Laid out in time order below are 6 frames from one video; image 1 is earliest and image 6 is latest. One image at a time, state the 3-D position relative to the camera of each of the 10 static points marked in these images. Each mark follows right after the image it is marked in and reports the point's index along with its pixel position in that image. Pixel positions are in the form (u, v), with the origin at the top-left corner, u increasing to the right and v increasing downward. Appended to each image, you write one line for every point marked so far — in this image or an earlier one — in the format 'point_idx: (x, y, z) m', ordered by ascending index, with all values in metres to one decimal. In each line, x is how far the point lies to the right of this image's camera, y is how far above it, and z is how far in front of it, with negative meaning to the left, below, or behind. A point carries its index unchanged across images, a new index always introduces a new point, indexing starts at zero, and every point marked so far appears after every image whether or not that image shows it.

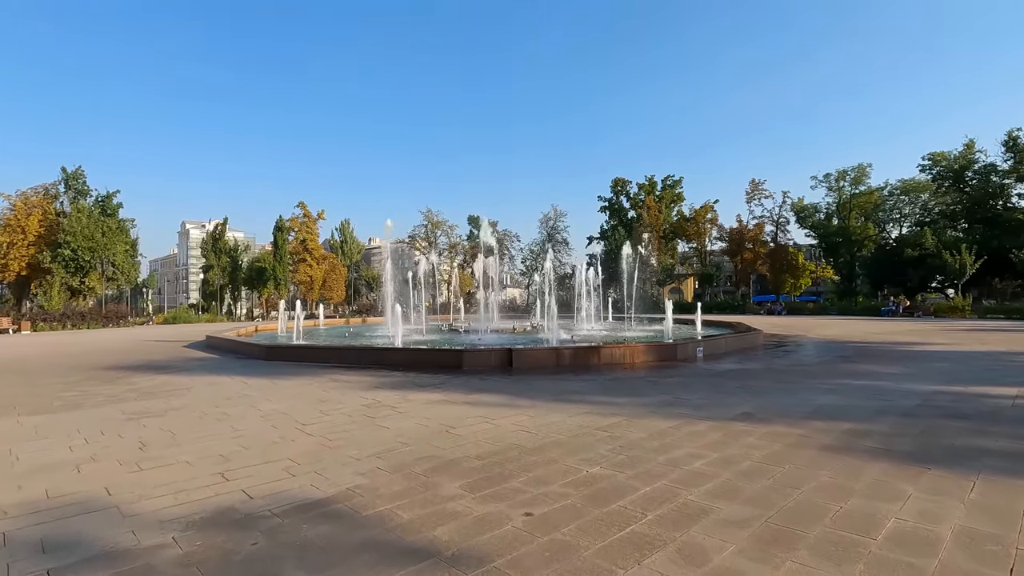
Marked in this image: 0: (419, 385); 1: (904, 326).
0: (-1.3, -1.4, +8.0) m
1: (+14.3, -1.4, +19.9) m
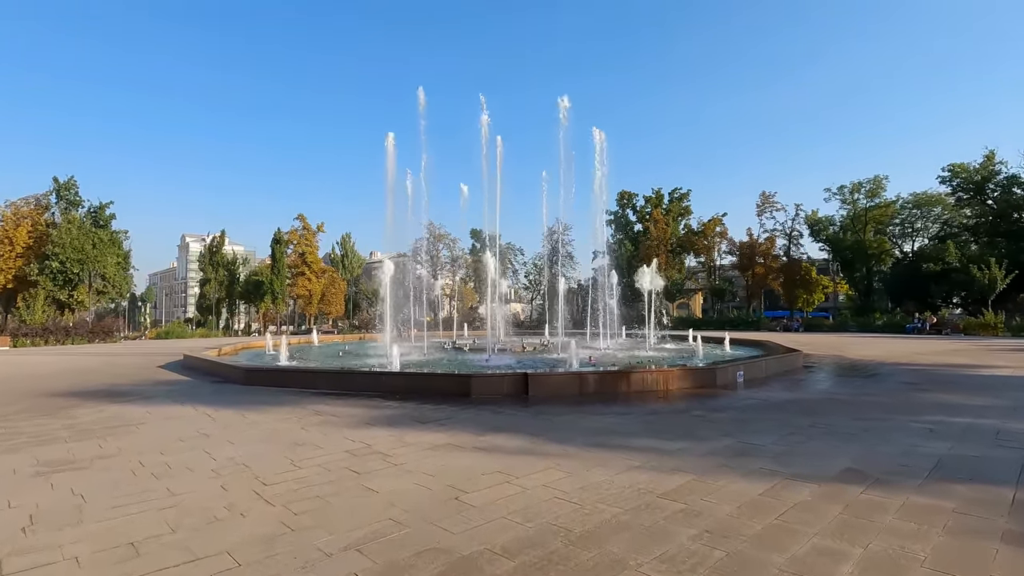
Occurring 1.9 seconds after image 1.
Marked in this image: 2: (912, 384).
0: (-1.1, -1.6, +6.6) m
1: (+14.6, -1.9, +18.5) m
2: (+6.9, -1.7, +9.5) m
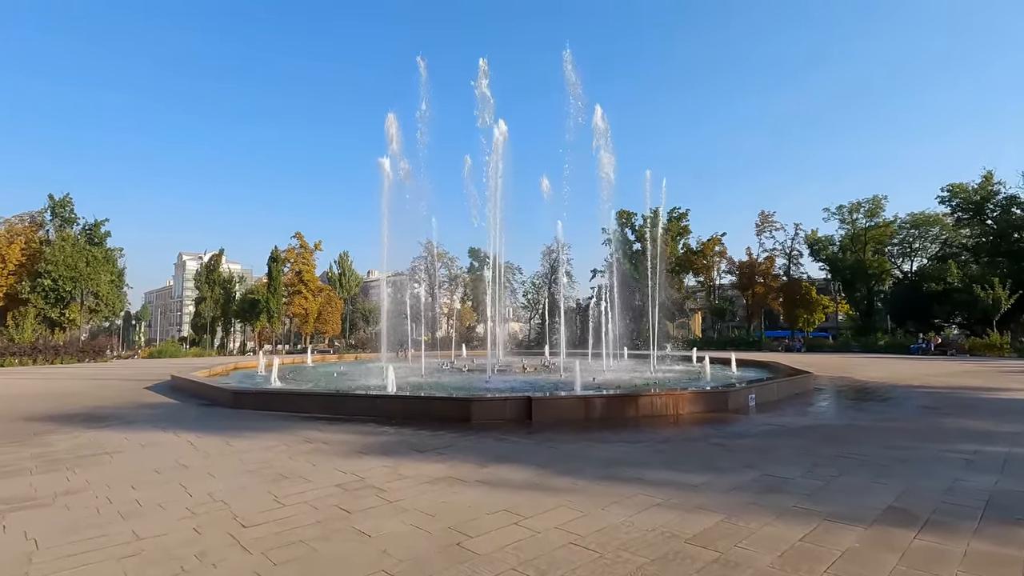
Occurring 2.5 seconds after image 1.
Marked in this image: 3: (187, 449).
0: (-1.1, -1.8, +6.2) m
1: (+14.5, -2.6, +18.1) m
2: (+7.0, -2.0, +9.1) m
3: (-3.6, -1.8, +6.1) m
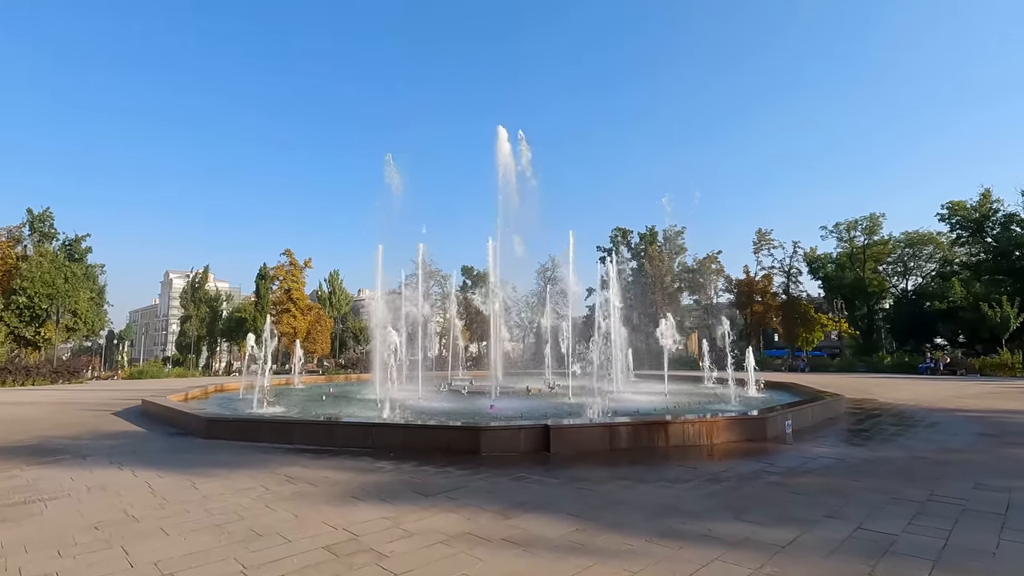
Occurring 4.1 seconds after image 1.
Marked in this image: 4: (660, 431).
0: (-0.8, -1.9, +5.2) m
1: (+14.6, -3.1, +17.3) m
2: (+7.1, -2.2, +8.2) m
3: (-3.4, -1.9, +5.0) m
4: (+2.0, -1.9, +7.4) m
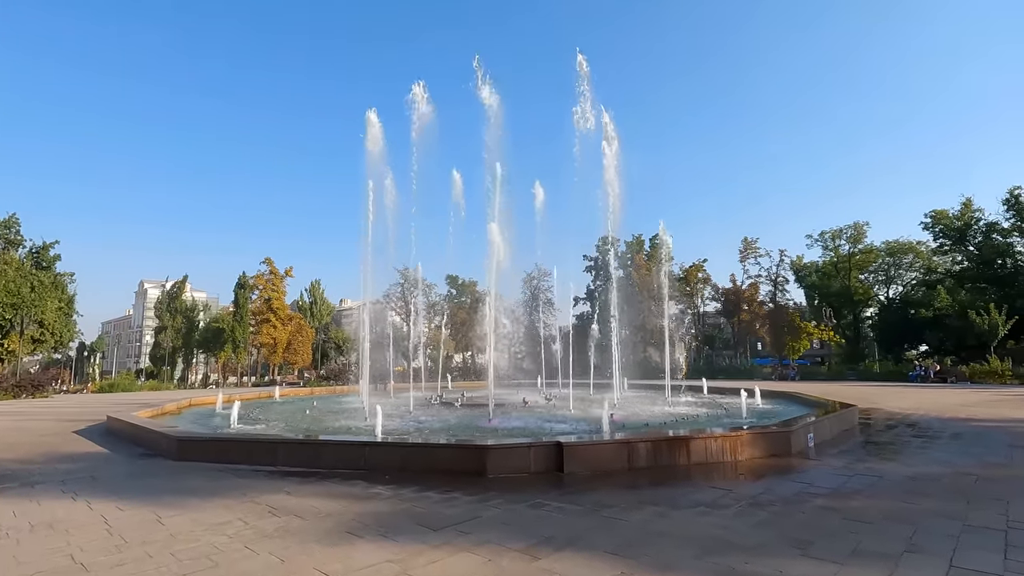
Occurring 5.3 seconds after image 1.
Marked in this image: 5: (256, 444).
0: (-0.7, -1.9, +4.5) m
1: (+14.3, -3.3, +17.0) m
2: (+7.2, -2.2, +7.8) m
3: (-3.2, -1.9, +4.2) m
4: (+2.1, -2.0, +6.8) m
5: (-3.2, -1.9, +6.8) m
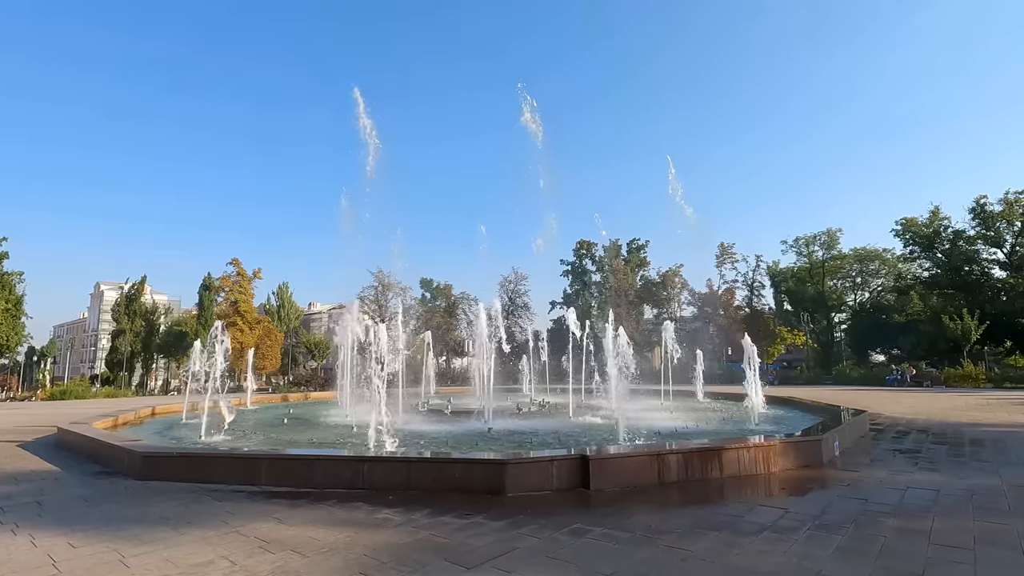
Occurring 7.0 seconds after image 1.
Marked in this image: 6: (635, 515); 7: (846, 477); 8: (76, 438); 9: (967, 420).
0: (-0.4, -1.8, +3.7) m
1: (+13.9, -3.5, +17.1) m
2: (+7.3, -2.2, +7.4) m
3: (-2.9, -1.8, +3.4) m
4: (+2.3, -1.9, +6.2) m
5: (-3.0, -1.8, +5.9) m
6: (+1.1, -2.0, +4.7) m
7: (+3.9, -2.2, +6.3) m
8: (-6.5, -2.2, +8.2) m
9: (+10.1, -2.9, +12.2) m
